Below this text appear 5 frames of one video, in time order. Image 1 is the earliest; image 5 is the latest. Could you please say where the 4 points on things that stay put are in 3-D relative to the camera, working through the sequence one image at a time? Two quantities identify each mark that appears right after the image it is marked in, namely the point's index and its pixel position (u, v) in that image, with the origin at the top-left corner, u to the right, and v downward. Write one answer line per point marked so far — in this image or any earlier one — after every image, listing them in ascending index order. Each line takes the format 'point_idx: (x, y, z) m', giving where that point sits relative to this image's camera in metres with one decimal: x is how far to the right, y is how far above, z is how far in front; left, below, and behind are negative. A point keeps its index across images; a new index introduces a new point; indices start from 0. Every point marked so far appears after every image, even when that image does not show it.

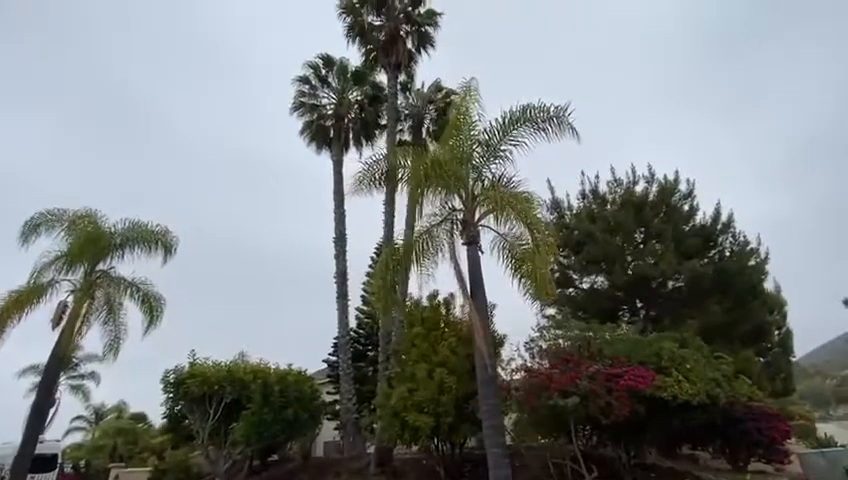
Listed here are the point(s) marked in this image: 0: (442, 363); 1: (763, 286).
0: (+0.8, -5.0, +16.2) m
1: (+17.7, -2.2, +20.0) m
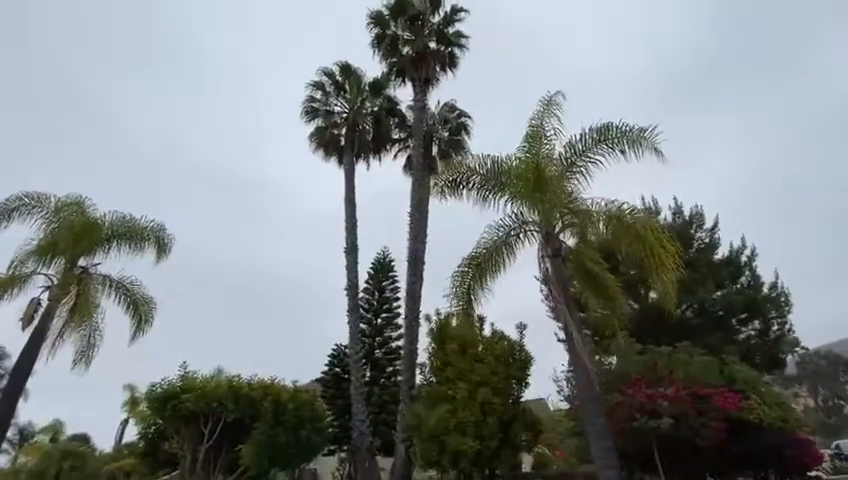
0: (+2.3, -5.6, +15.5) m
1: (+18.8, -4.2, +21.3) m
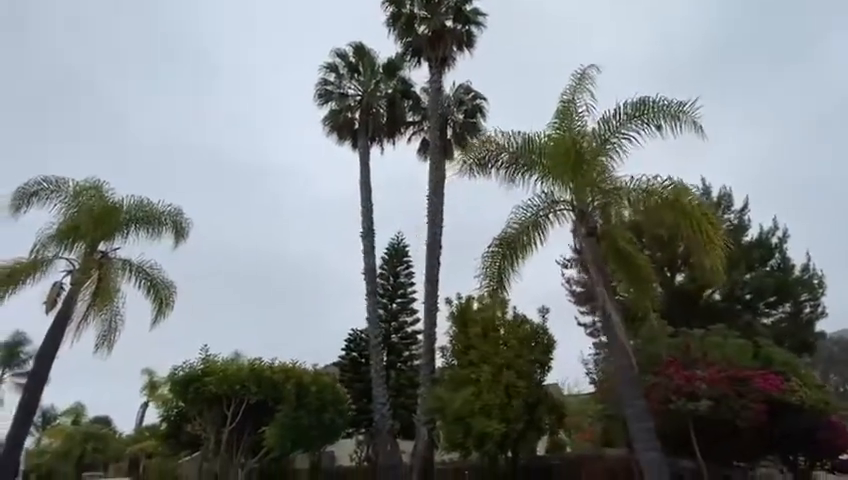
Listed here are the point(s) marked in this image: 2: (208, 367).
0: (+3.2, -4.9, +15.4) m
1: (+19.7, -3.2, +20.9) m
2: (-9.8, -5.8, +18.1) m
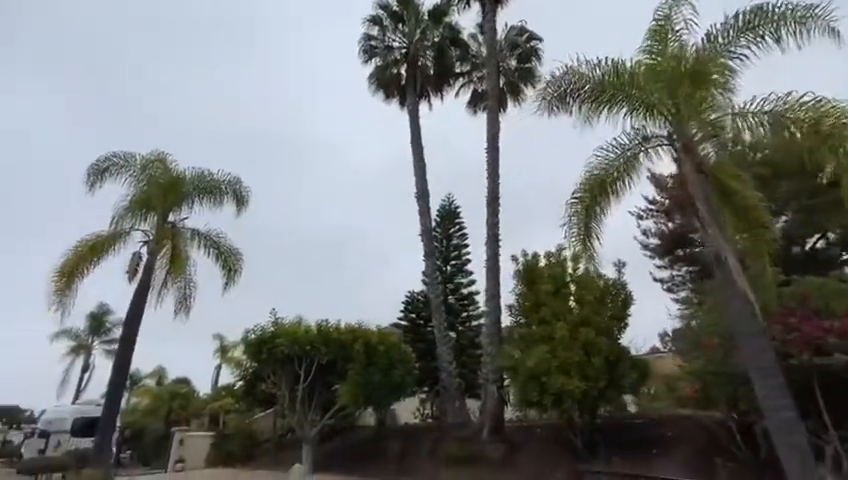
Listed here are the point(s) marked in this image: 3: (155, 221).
0: (+5.8, -3.0, +14.5) m
1: (+22.7, -0.3, +18.2) m
2: (-6.8, -4.2, +18.6) m
3: (-13.0, +0.9, +19.2) m
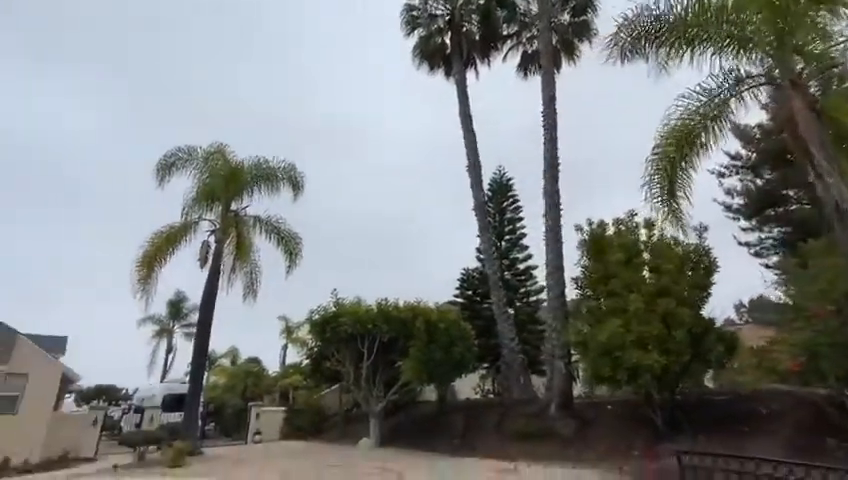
0: (+8.0, -1.8, +13.4) m
1: (+25.1, +1.9, +14.9) m
2: (-3.9, -3.3, +19.0) m
3: (-10.4, +1.5, +20.1) m
